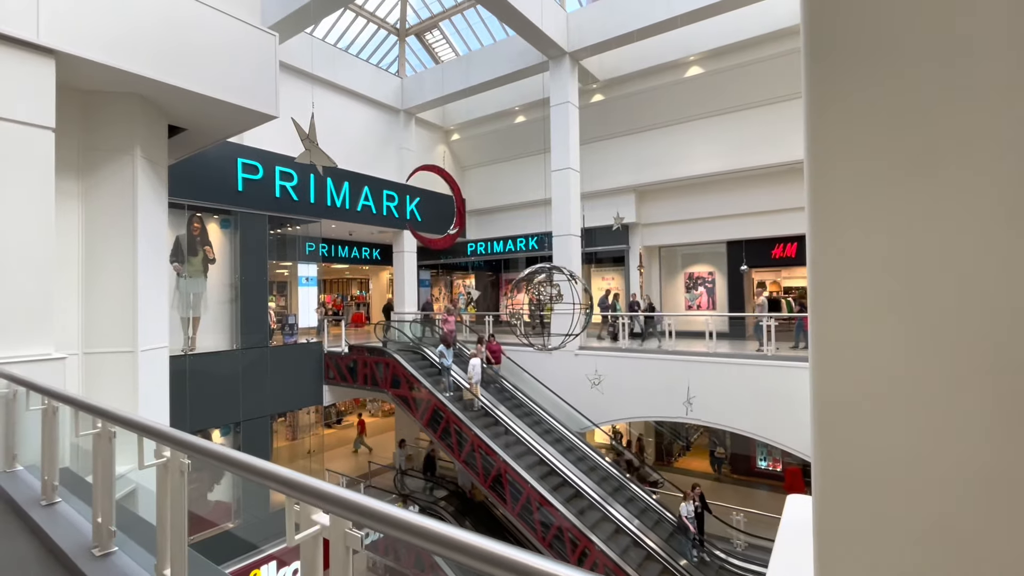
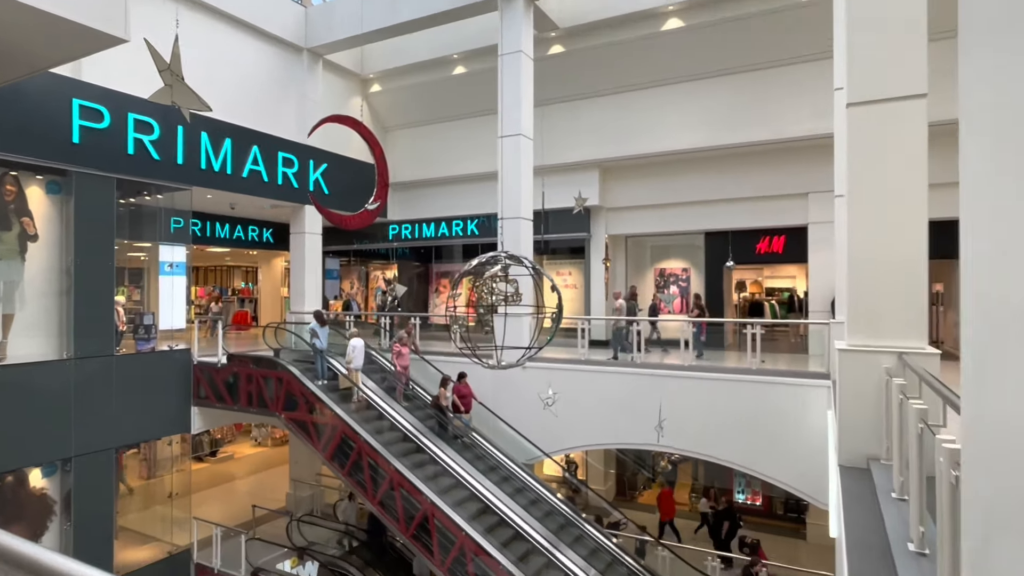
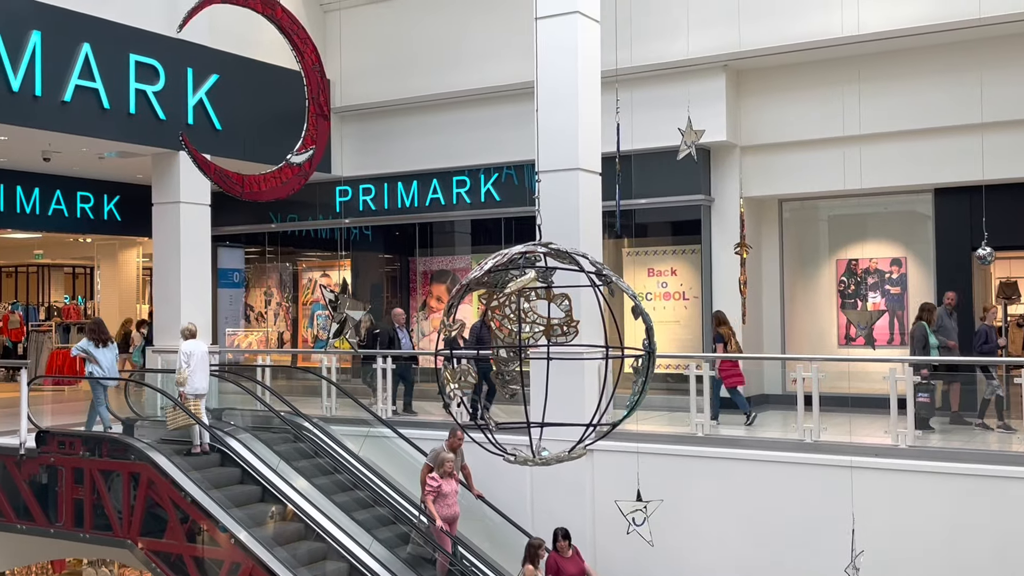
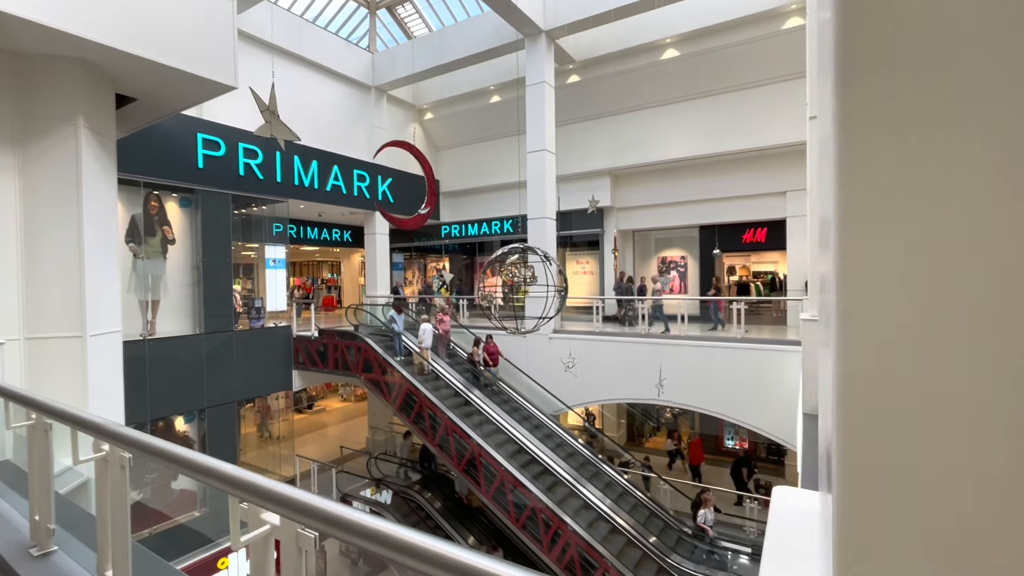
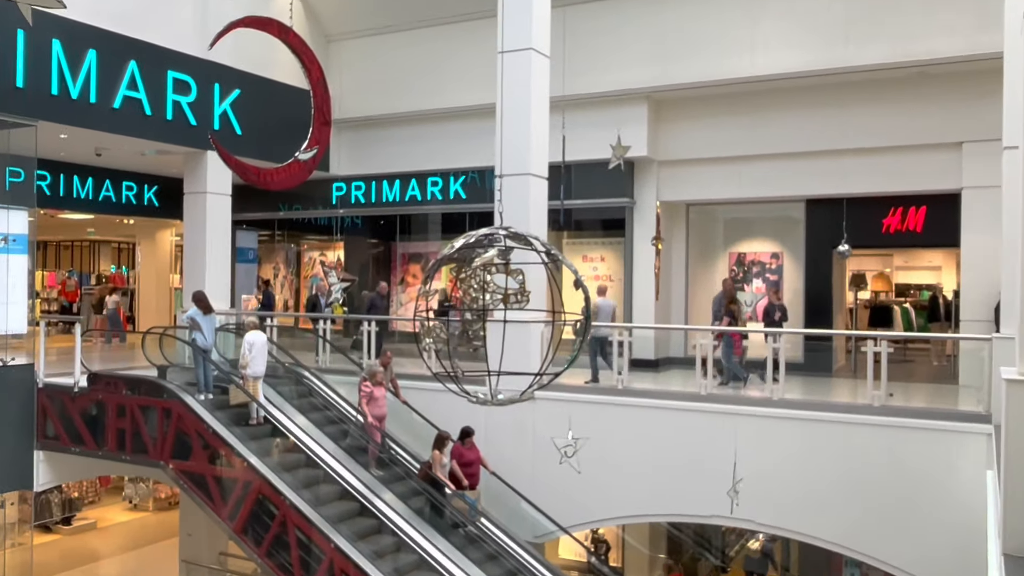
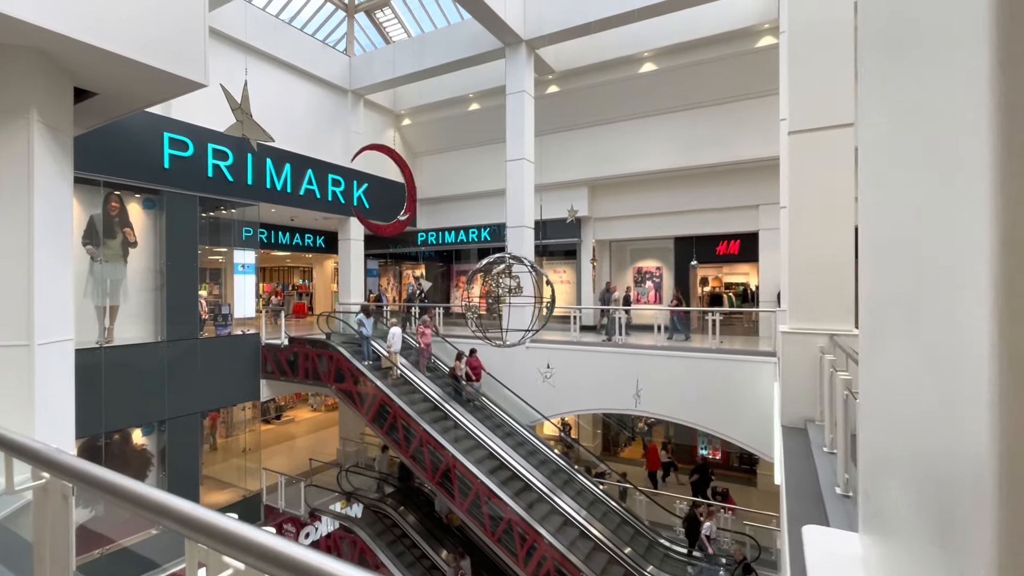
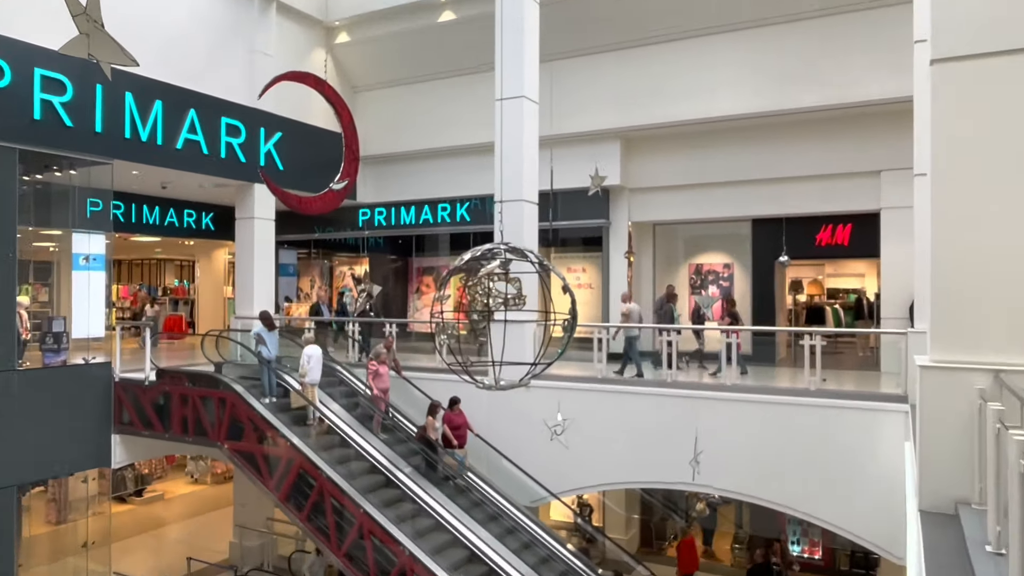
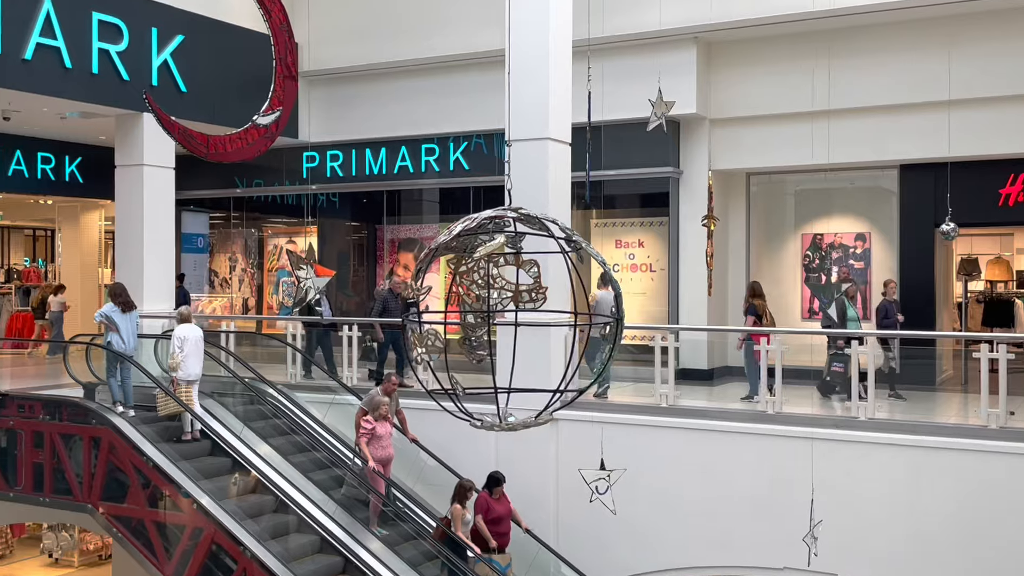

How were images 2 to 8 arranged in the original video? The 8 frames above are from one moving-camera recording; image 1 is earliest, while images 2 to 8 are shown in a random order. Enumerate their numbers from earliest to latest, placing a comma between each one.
4, 6, 2, 7, 5, 8, 3
